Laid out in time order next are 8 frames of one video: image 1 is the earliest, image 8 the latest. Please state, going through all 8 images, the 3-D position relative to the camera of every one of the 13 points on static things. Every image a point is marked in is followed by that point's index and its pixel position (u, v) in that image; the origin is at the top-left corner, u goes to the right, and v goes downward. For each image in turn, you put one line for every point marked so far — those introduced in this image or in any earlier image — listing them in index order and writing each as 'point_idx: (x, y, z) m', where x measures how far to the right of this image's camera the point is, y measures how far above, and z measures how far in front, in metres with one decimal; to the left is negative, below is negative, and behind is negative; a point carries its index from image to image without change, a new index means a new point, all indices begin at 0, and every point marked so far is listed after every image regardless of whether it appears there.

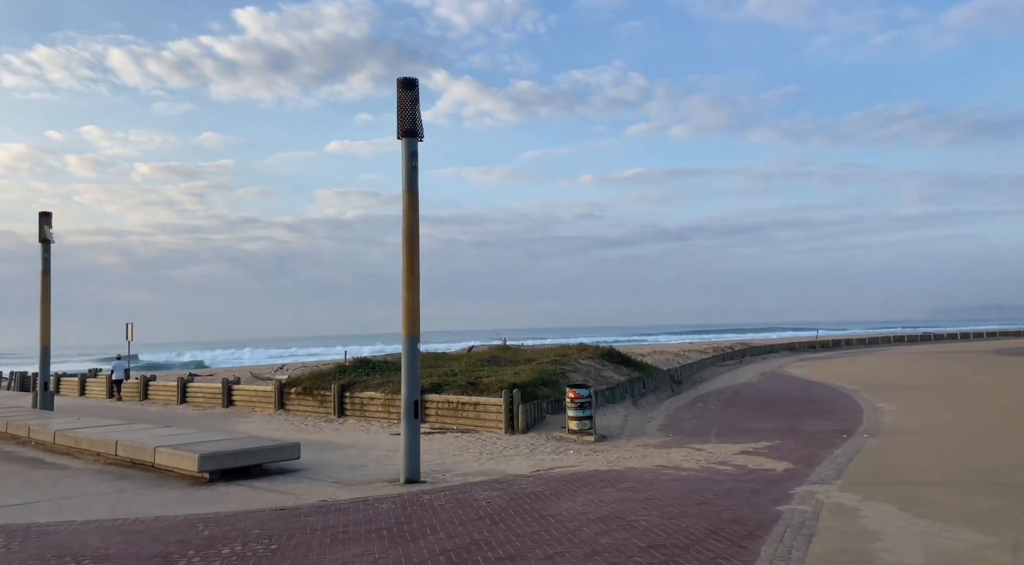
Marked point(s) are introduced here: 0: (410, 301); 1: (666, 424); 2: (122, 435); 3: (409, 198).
0: (-1.4, -0.2, +10.9) m
1: (+3.1, -2.8, +16.6) m
2: (-6.7, -2.6, +14.3) m
3: (-1.4, +1.1, +11.0) m
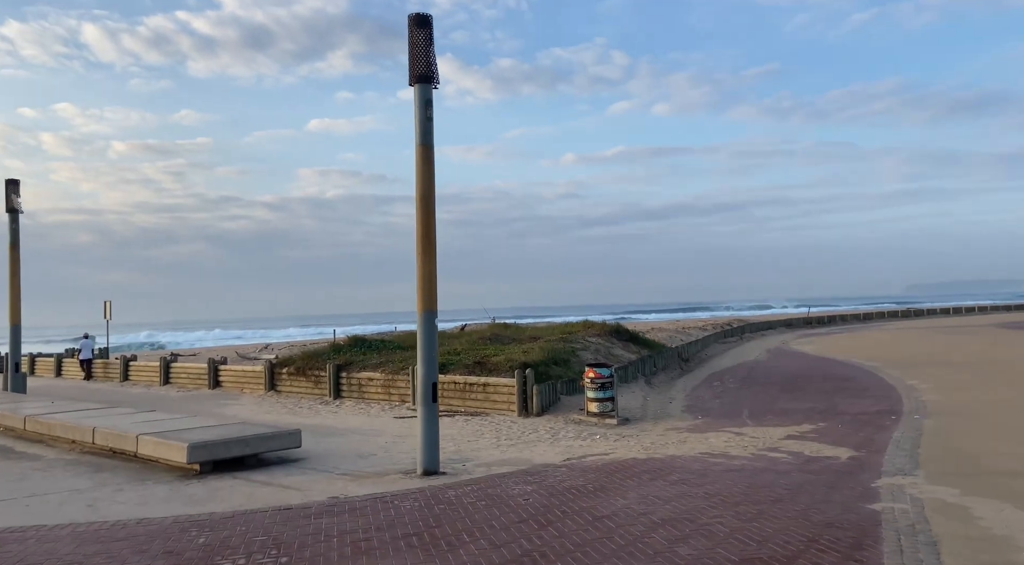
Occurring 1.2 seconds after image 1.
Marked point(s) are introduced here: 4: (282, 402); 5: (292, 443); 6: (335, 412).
0: (-1.0, +0.2, +9.7) m
1: (+3.3, -2.3, +15.5) m
2: (-6.4, -2.2, +13.0) m
3: (-1.0, +1.5, +9.7) m
4: (-5.3, -2.7, +19.1) m
5: (-2.9, -2.1, +11.0) m
6: (-3.6, -2.6, +16.9) m
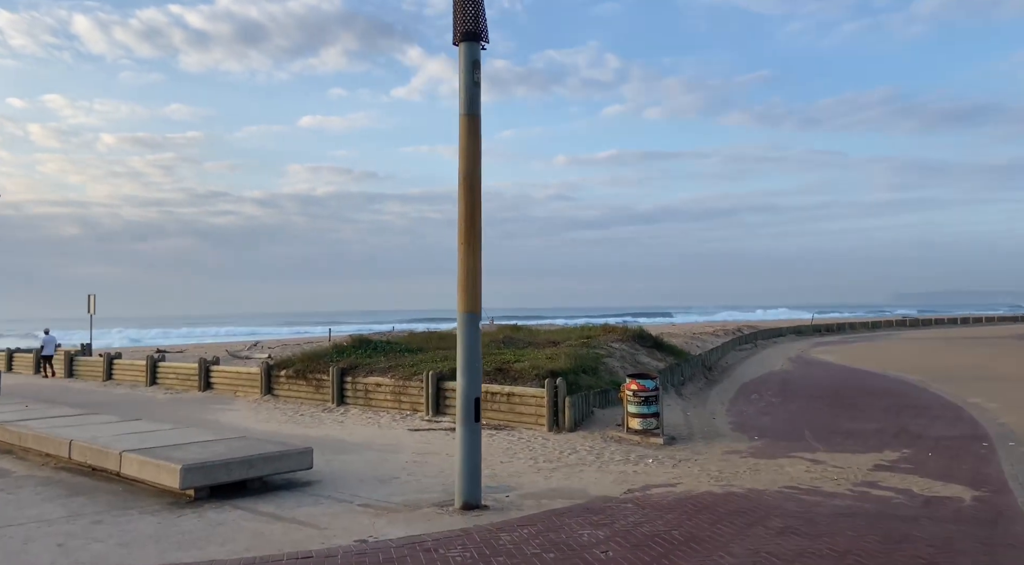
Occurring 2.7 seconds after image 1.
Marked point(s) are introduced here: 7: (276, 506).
0: (-0.5, +0.2, +8.1) m
1: (+3.8, -2.3, +14.1) m
2: (-5.9, -2.0, +11.4) m
3: (-0.4, +1.6, +8.2) m
4: (-4.9, -2.6, +17.5) m
5: (-2.4, -2.1, +9.4) m
6: (-3.2, -2.6, +15.3) m
7: (-2.4, -2.3, +8.4) m
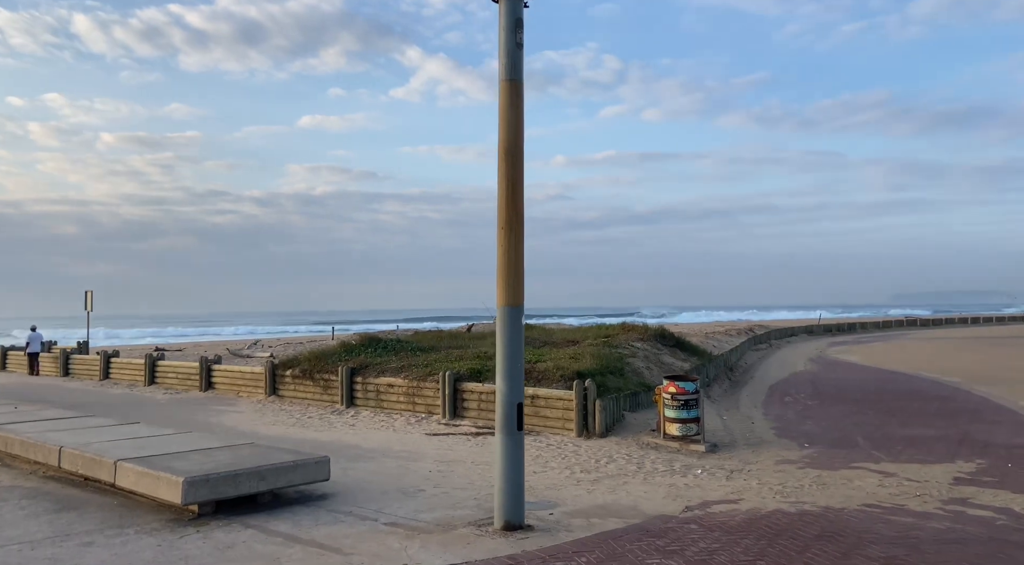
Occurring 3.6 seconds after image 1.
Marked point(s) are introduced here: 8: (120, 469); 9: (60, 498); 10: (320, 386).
0: (0.0, +0.3, +7.2) m
1: (+4.2, -2.3, +13.1) m
2: (-5.5, -1.9, +10.4) m
3: (0.0, +1.7, +7.2) m
4: (-4.5, -2.5, +16.5) m
5: (-2.0, -2.0, +8.5) m
6: (-2.8, -2.5, +14.4) m
7: (-2.0, -2.2, +7.4) m
8: (-4.0, -1.9, +8.4) m
9: (-4.8, -2.3, +8.7) m
10: (-4.0, -2.1, +17.2) m
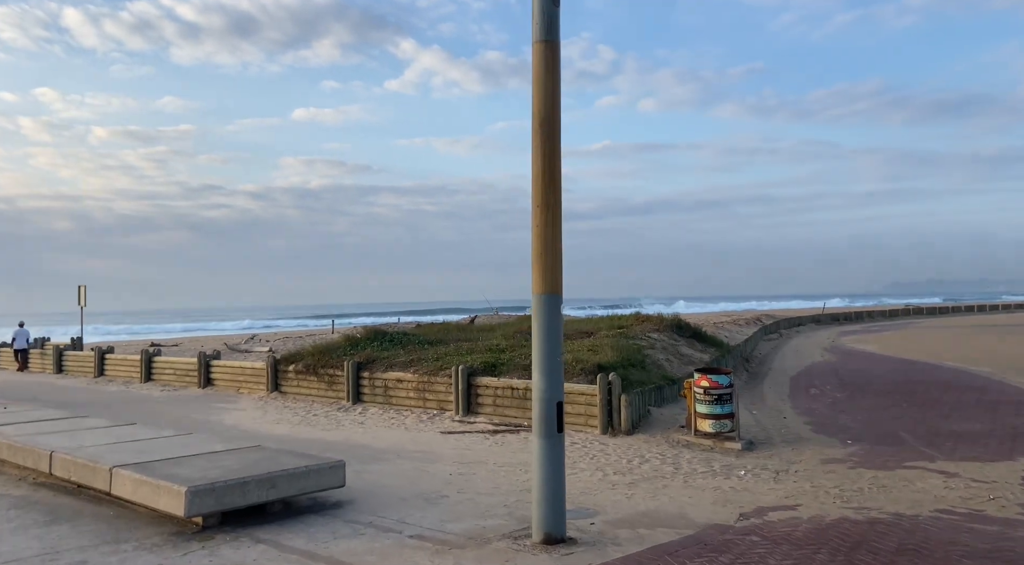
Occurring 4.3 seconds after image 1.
0: (+0.2, +0.4, +6.5) m
1: (+4.5, -2.1, +12.4) m
2: (-5.2, -1.8, +9.7) m
3: (+0.3, +1.8, +6.5) m
4: (-4.2, -2.4, +15.8) m
5: (-1.7, -1.9, +7.8) m
6: (-2.5, -2.3, +13.7) m
7: (-1.7, -2.1, +6.7) m
8: (-3.7, -1.8, +7.7) m
9: (-4.5, -2.2, +8.0) m
10: (-3.7, -2.0, +16.5) m
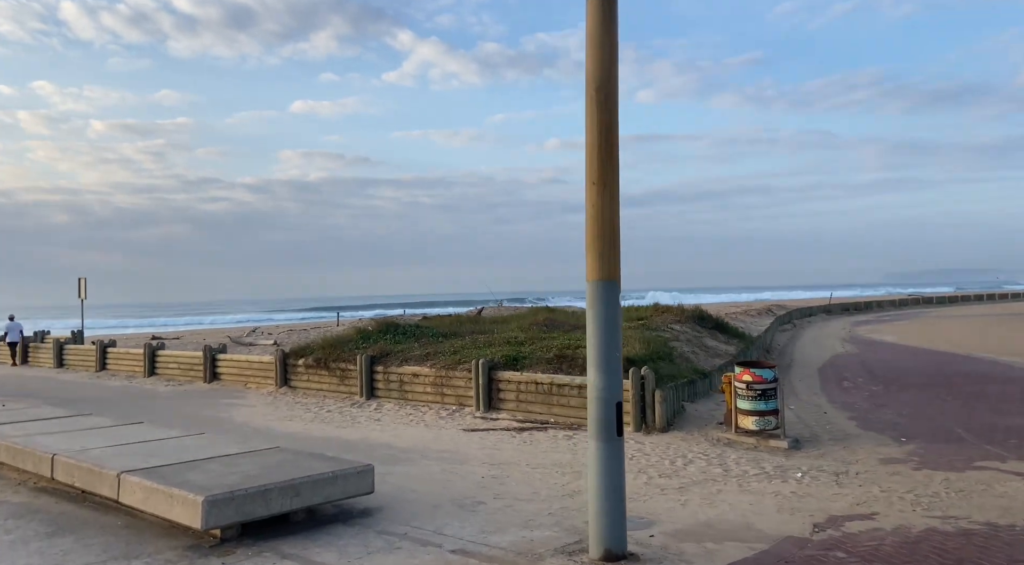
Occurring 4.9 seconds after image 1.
0: (+0.6, +0.5, +5.8) m
1: (+4.8, -1.9, +11.8) m
2: (-4.9, -1.7, +9.0) m
3: (+0.6, +1.9, +5.8) m
4: (-3.8, -2.2, +15.2) m
5: (-1.3, -1.8, +7.1) m
6: (-2.1, -2.2, +13.0) m
7: (-1.3, -2.0, +6.0) m
8: (-3.3, -1.7, +7.1) m
9: (-4.1, -2.1, +7.4) m
10: (-3.4, -1.8, +15.9) m
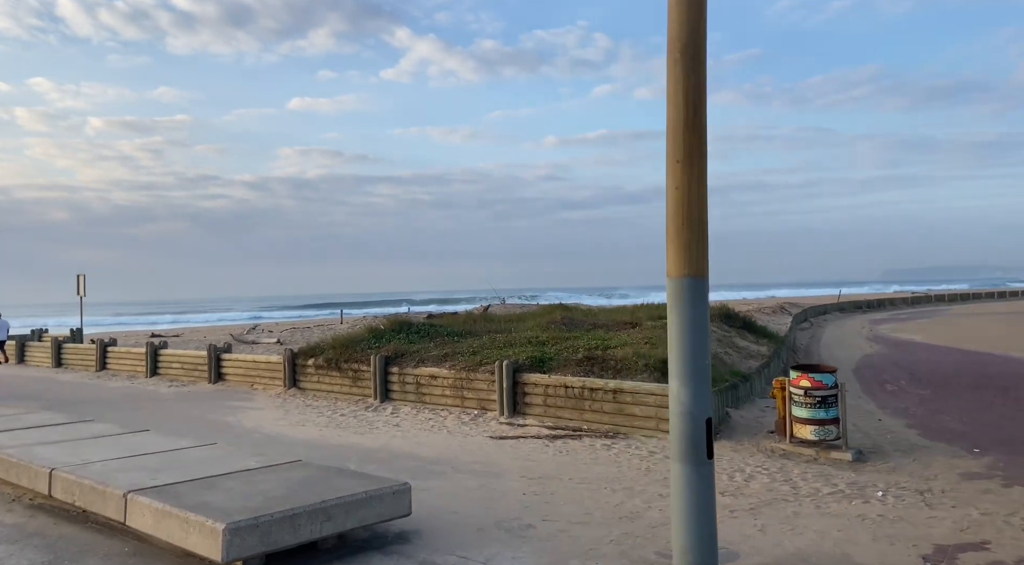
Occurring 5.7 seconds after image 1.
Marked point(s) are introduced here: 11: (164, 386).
0: (+1.0, +0.5, +5.0) m
1: (+5.3, -1.8, +11.0) m
2: (-4.4, -1.7, +8.2) m
3: (+1.1, +1.9, +5.0) m
4: (-3.4, -2.2, +14.3) m
5: (-0.9, -1.7, +6.3) m
6: (-1.7, -2.1, +12.2) m
7: (-0.9, -1.9, +5.2) m
8: (-2.9, -1.7, +6.2) m
9: (-3.7, -2.1, +6.6) m
10: (-3.0, -1.7, +15.1) m
11: (-7.7, -2.3, +18.4) m
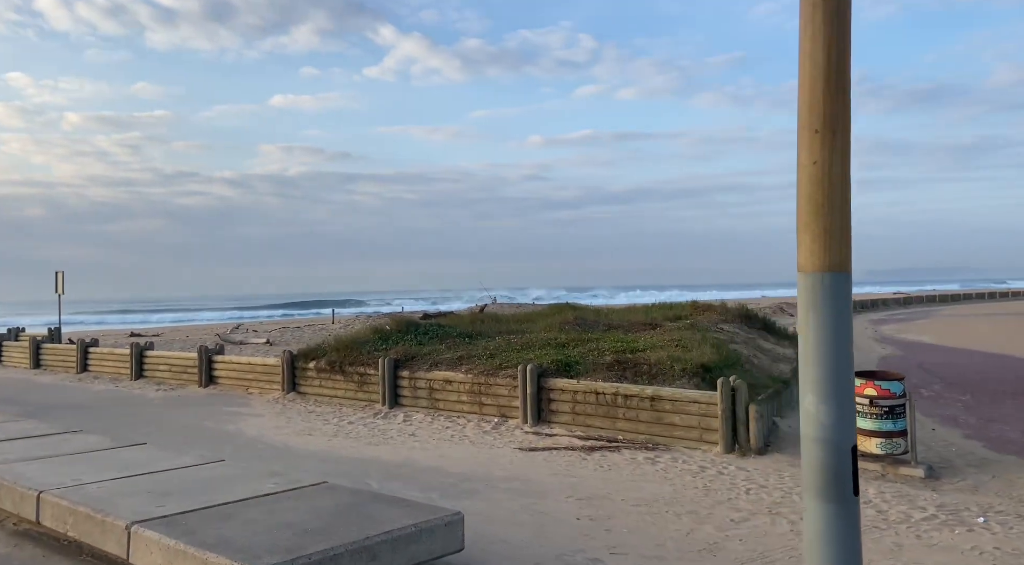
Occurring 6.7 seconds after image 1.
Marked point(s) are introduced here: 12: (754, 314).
0: (+1.6, +0.5, +4.1) m
1: (+5.6, -1.9, +10.2) m
2: (-4.0, -1.6, +7.2) m
3: (+1.6, +1.9, +4.2) m
4: (-3.1, -2.1, +13.4) m
5: (-0.4, -1.7, +5.4) m
6: (-1.4, -2.1, +11.3) m
7: (-0.4, -1.9, +4.4) m
8: (-2.4, -1.7, +5.3) m
9: (-3.2, -2.0, +5.6) m
10: (-2.7, -1.7, +14.1) m
11: (-7.5, -2.3, +17.3) m
12: (+5.2, -0.7, +18.2) m
